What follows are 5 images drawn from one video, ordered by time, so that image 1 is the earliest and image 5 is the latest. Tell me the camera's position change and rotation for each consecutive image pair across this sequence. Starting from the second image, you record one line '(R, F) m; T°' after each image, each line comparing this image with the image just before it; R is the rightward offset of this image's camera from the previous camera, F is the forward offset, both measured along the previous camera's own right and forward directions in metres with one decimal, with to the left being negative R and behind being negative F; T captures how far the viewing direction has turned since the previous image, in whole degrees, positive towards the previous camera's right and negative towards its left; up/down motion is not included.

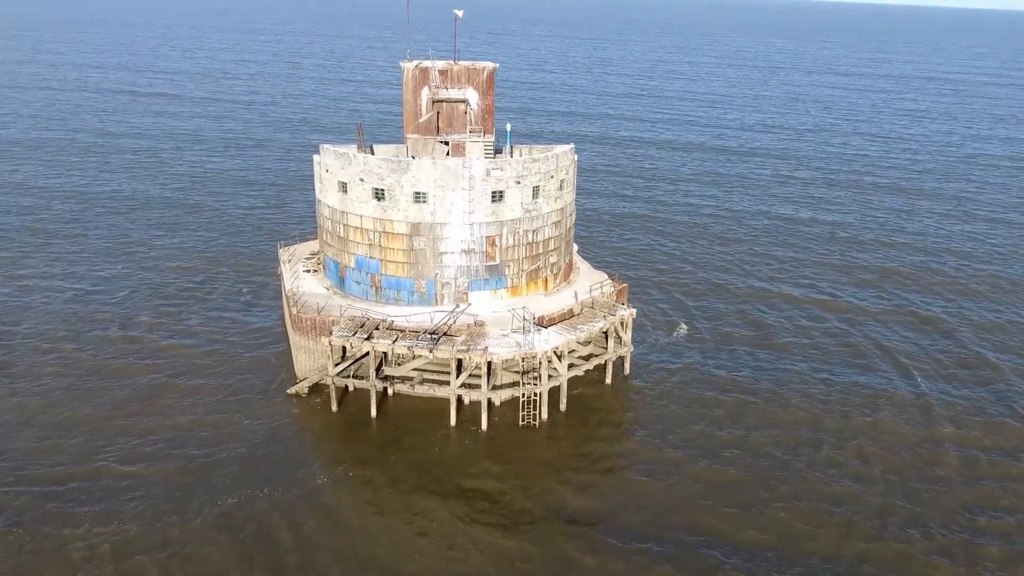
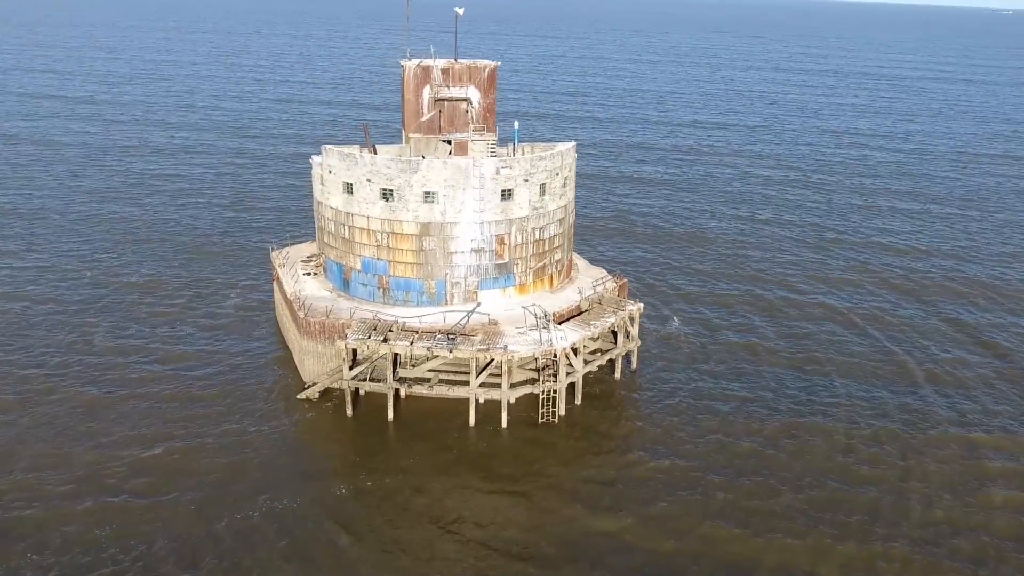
(-3.5, +0.1) m; +4°
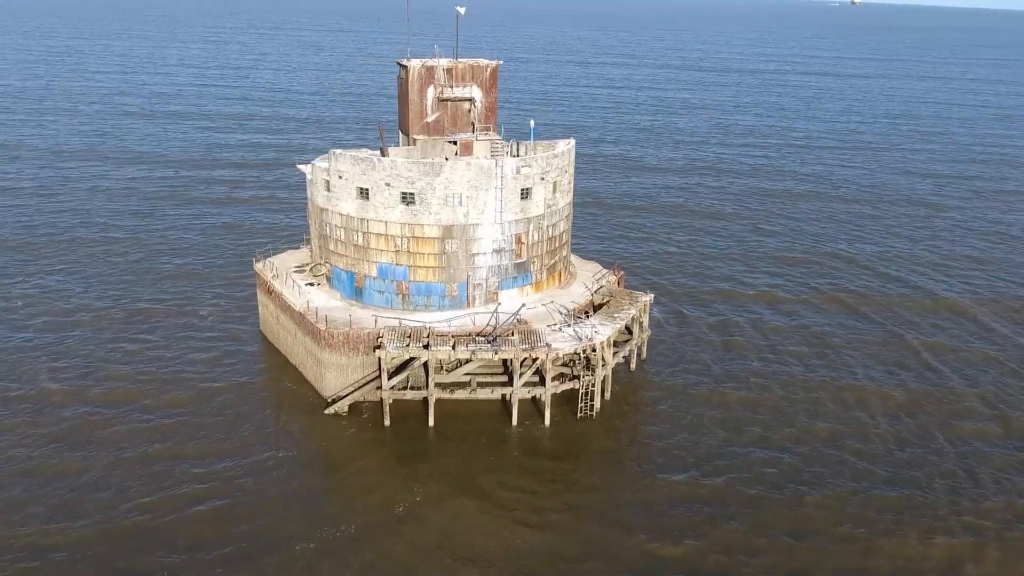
(-8.1, +0.7) m; +9°
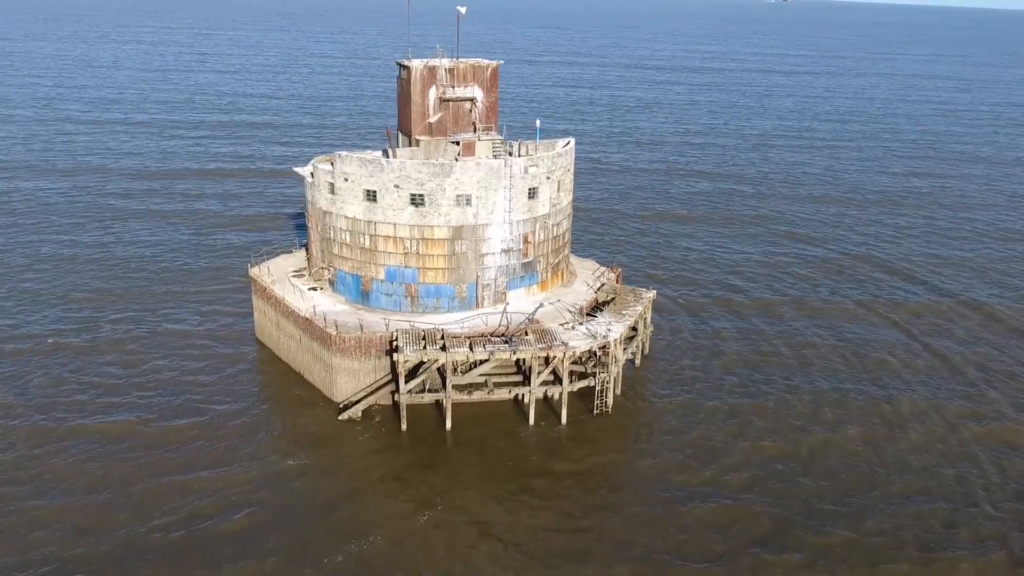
(-3.2, +0.1) m; +4°
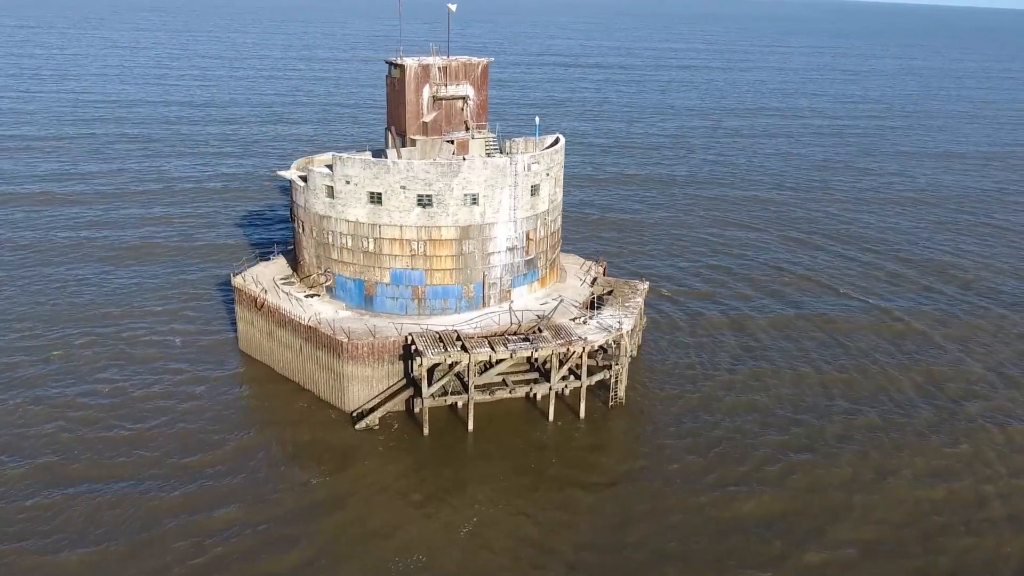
(-5.6, +0.5) m; +7°
